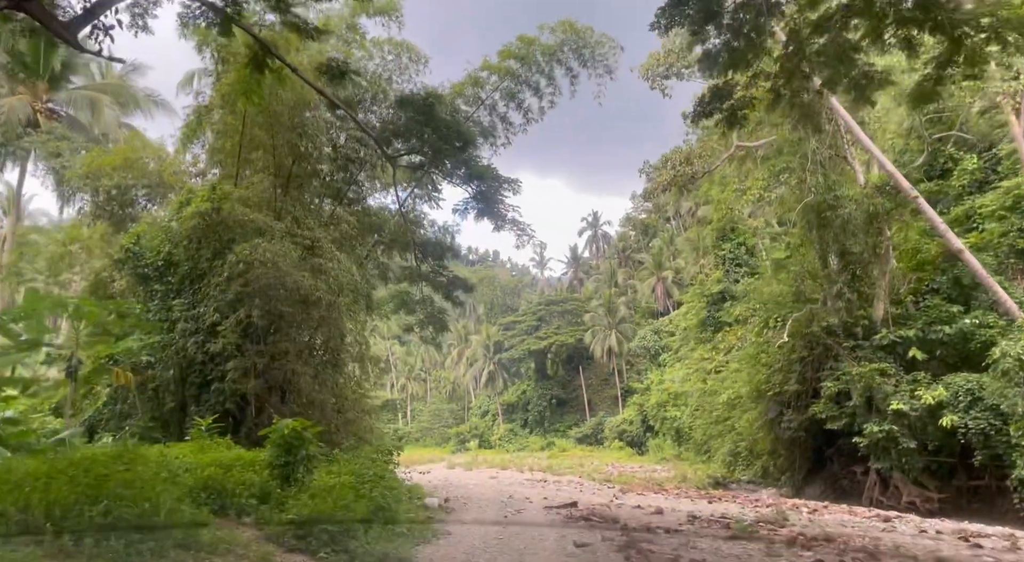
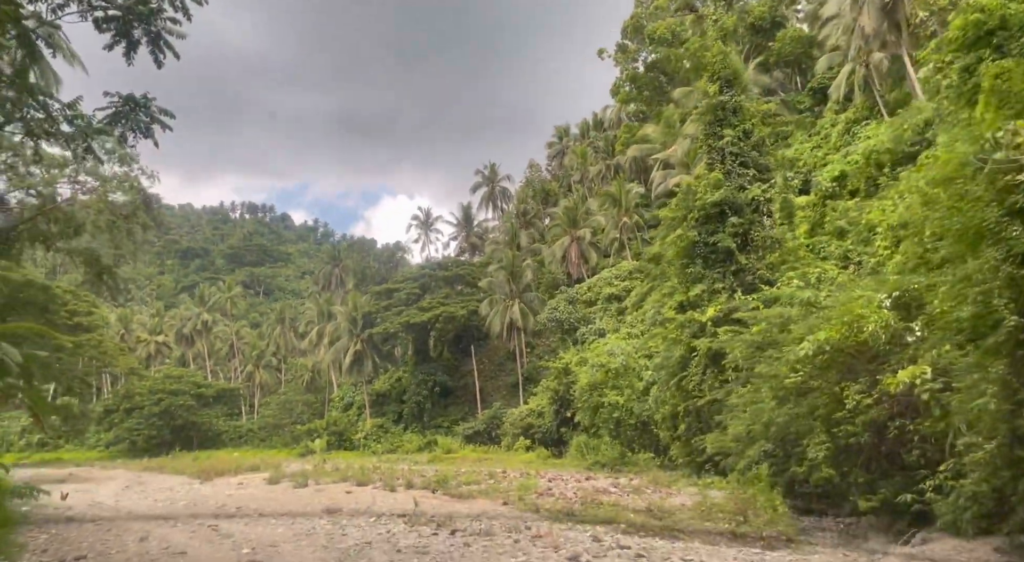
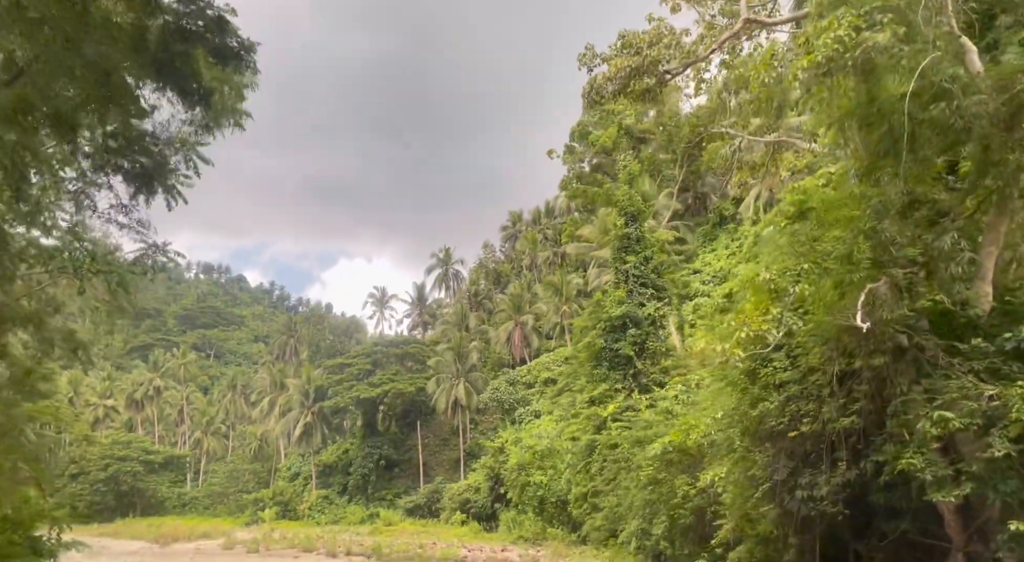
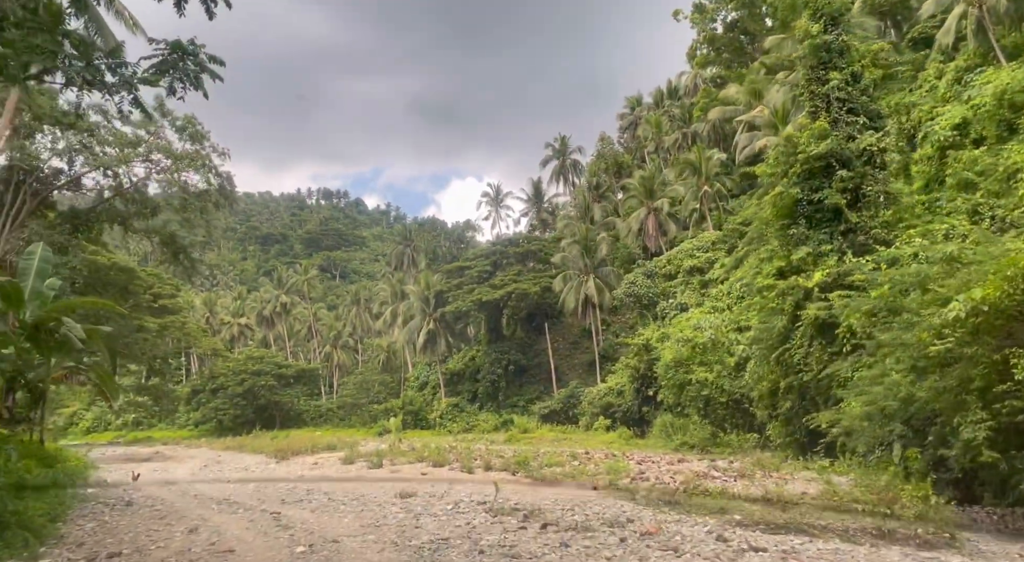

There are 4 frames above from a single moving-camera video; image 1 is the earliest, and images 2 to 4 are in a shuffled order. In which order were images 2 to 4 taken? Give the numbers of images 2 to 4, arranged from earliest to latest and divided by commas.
3, 2, 4
